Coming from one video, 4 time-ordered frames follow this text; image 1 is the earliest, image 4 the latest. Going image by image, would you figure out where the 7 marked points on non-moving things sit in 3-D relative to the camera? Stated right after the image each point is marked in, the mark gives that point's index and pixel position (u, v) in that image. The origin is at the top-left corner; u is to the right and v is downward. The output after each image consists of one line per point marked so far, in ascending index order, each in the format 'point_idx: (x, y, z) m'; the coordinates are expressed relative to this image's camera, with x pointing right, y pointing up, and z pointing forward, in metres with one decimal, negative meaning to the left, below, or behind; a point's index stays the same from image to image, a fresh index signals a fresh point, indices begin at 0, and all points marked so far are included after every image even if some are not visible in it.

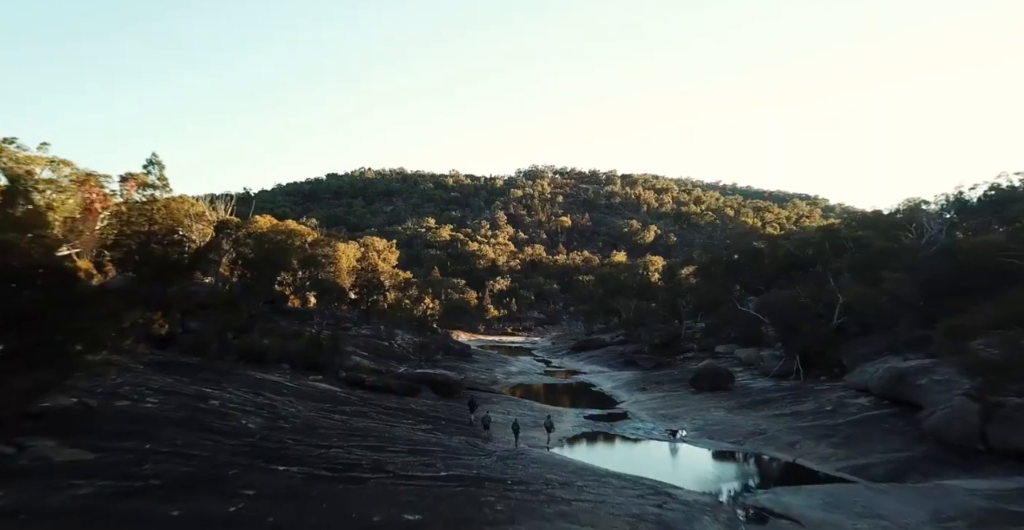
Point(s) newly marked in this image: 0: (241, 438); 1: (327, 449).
0: (-8.7, -5.5, +17.7) m
1: (-6.4, -6.4, +19.2) m
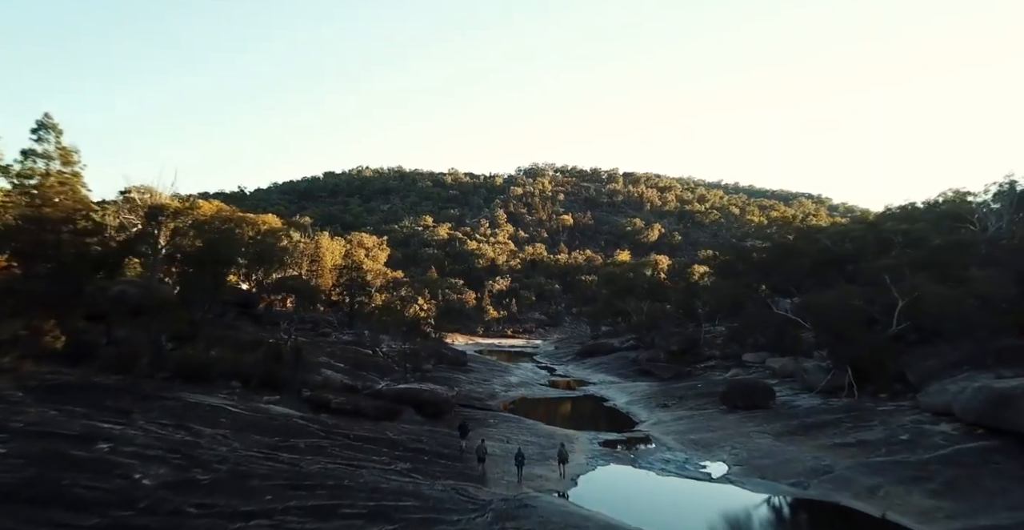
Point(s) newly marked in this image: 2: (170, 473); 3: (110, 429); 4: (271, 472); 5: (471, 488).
0: (-8.6, -5.3, +11.9) m
1: (-6.4, -6.1, +13.4) m
2: (-9.4, -5.7, +15.3) m
3: (-12.2, -5.0, +16.9) m
4: (-7.5, -6.4, +17.3) m
5: (-1.5, -7.9, +19.9) m
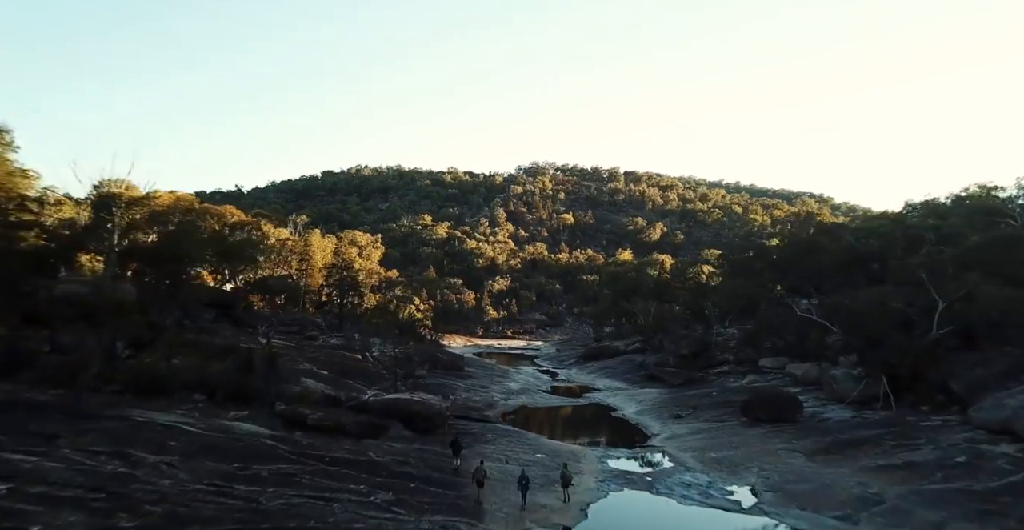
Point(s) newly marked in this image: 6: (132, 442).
0: (-8.7, -5.2, +8.9) m
1: (-6.4, -6.1, +10.4) m
2: (-9.4, -5.6, +12.2) m
3: (-12.2, -4.9, +13.9) m
4: (-7.5, -6.3, +14.2) m
5: (-1.5, -7.8, +16.8) m
6: (-11.7, -5.5, +17.1) m
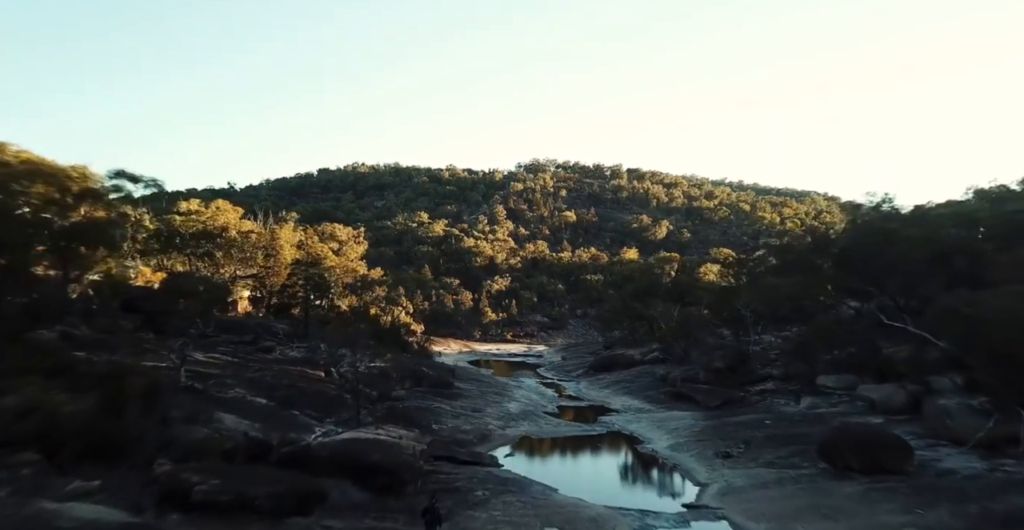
0: (-8.7, -4.9, +0.8) m
1: (-6.4, -5.7, +2.3) m
2: (-9.5, -5.3, +4.2) m
3: (-12.3, -4.6, +5.8) m
4: (-7.5, -6.0, +6.2) m
5: (-1.5, -7.5, +8.7) m
6: (-11.7, -5.1, +9.0) m
